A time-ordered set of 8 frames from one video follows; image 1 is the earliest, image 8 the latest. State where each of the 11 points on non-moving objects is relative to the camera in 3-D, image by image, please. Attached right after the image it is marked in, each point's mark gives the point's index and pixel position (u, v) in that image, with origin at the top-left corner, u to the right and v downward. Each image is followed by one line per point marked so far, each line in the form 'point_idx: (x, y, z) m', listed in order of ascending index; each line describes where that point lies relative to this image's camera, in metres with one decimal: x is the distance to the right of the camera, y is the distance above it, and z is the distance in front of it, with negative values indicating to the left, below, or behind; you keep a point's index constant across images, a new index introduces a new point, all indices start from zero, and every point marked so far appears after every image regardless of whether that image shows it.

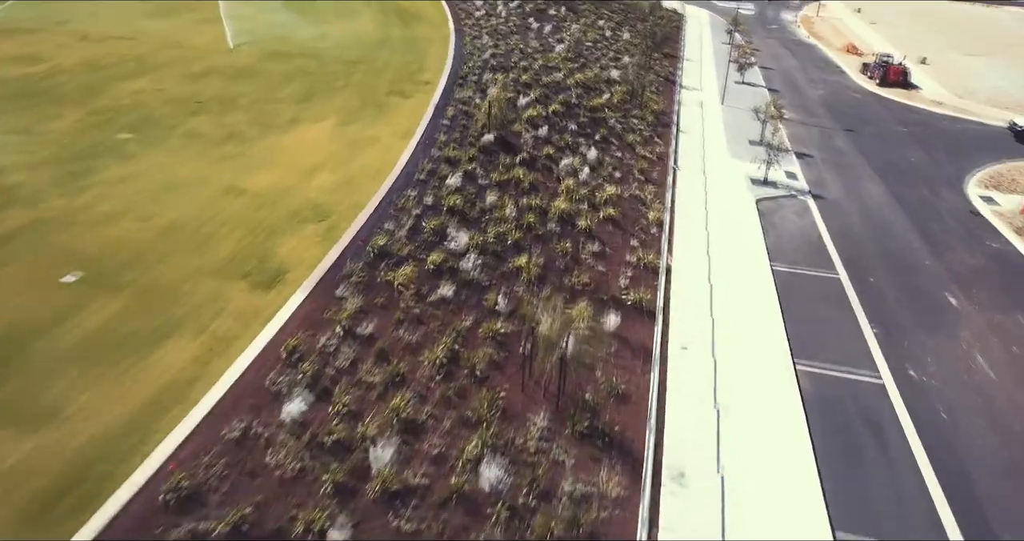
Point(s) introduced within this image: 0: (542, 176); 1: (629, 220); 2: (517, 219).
0: (+0.8, +2.5, +19.5) m
1: (+3.0, +1.3, +19.0) m
2: (+0.1, +1.2, +16.7) m
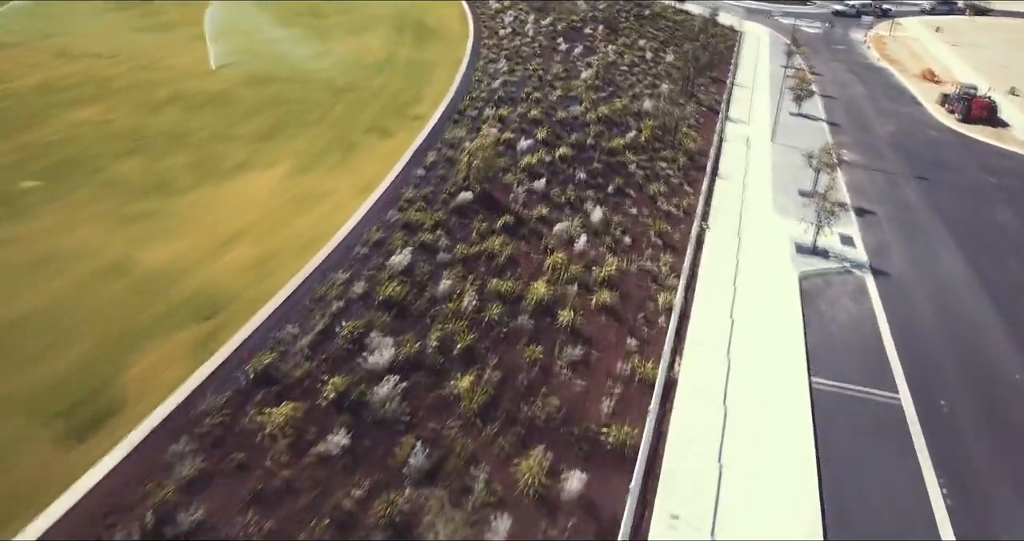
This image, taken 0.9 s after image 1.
0: (+0.3, +0.5, +15.8) m
1: (+2.4, -0.7, +15.1) m
2: (-0.6, -0.8, +13.1) m
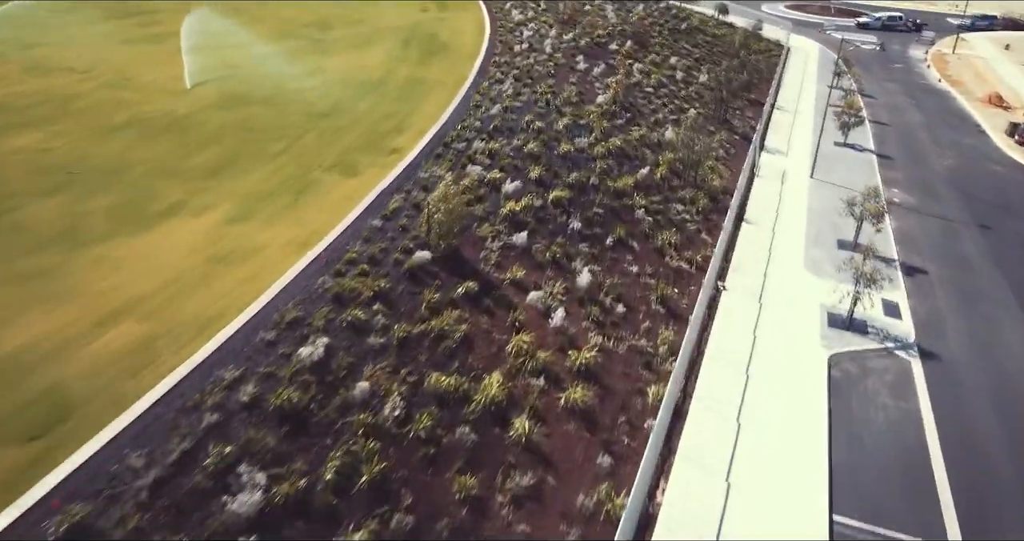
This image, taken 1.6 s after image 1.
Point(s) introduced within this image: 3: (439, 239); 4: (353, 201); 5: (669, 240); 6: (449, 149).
0: (-0.4, -0.9, +13.1) m
1: (+1.6, -2.2, +12.2) m
2: (-1.6, -2.2, +10.4) m
3: (-1.4, +0.6, +14.5) m
4: (-3.5, +1.5, +16.0) m
5: (+4.0, +0.8, +18.5) m
6: (-1.7, +3.2, +19.5) m
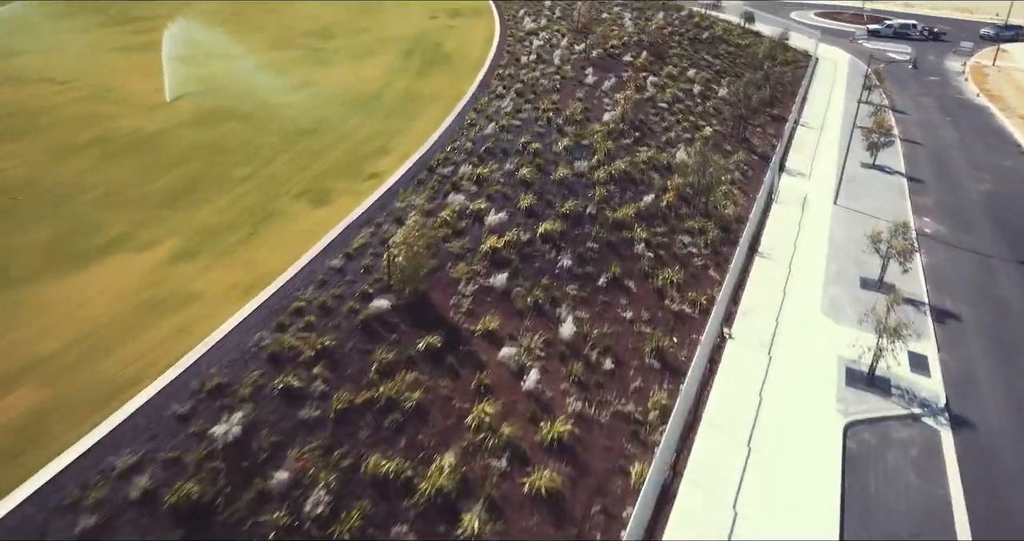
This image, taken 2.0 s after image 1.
0: (-1.0, -1.8, +11.5) m
1: (+1.0, -3.1, +10.6) m
2: (-2.2, -3.0, +8.8) m
3: (-1.9, -0.2, +13.0) m
4: (-3.9, +0.7, +14.5) m
5: (+3.6, -0.2, +16.7) m
6: (-1.9, +2.4, +18.0) m
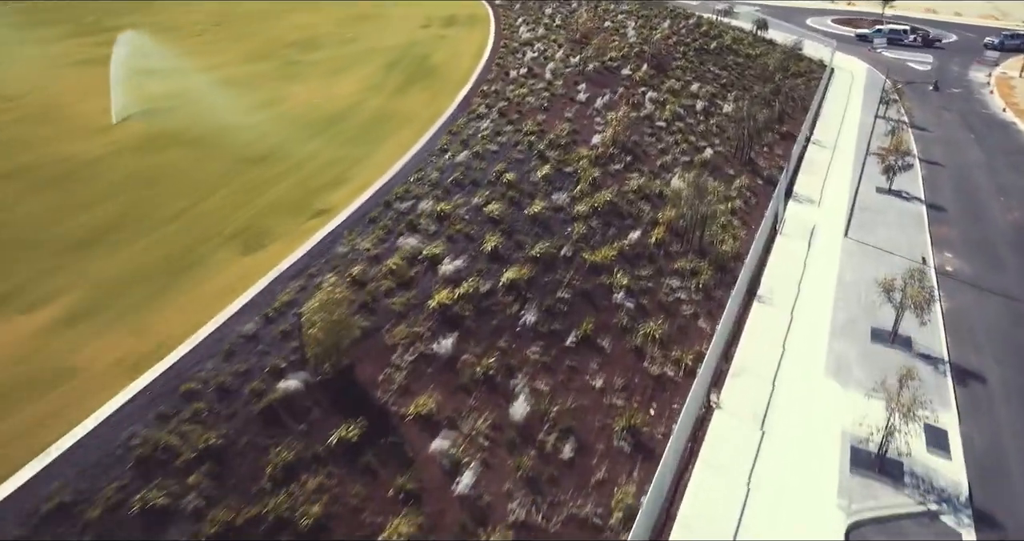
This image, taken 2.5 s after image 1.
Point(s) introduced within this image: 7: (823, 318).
0: (-1.9, -2.8, +9.6) m
1: (+0.1, -4.2, +8.6) m
2: (-3.2, -4.0, +6.9) m
3: (-2.8, -1.3, +11.1) m
4: (-4.7, -0.3, +12.7) m
5: (+2.8, -1.3, +14.7) m
6: (-2.7, +1.3, +16.1) m
7: (+7.3, -1.1, +17.2) m
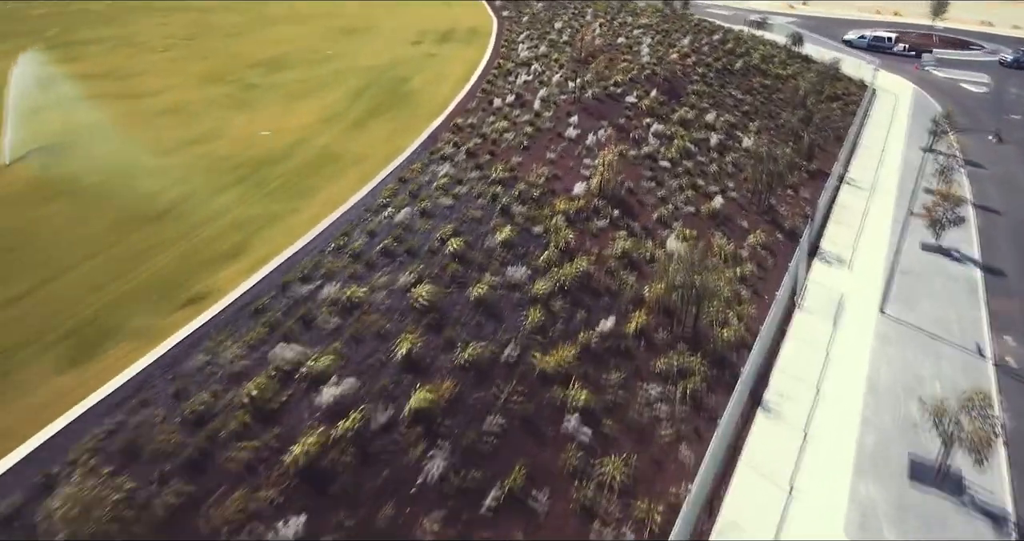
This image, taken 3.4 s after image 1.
0: (-3.5, -4.6, +6.1) m
1: (-1.6, -6.0, +5.1) m
2: (-5.0, -5.7, +3.5) m
3: (-4.3, -3.0, +7.7) m
4: (-6.1, -2.0, +9.4) m
5: (+1.5, -3.2, +11.0) m
6: (-3.9, -0.4, +12.7) m
7: (+6.1, -3.1, +13.3) m
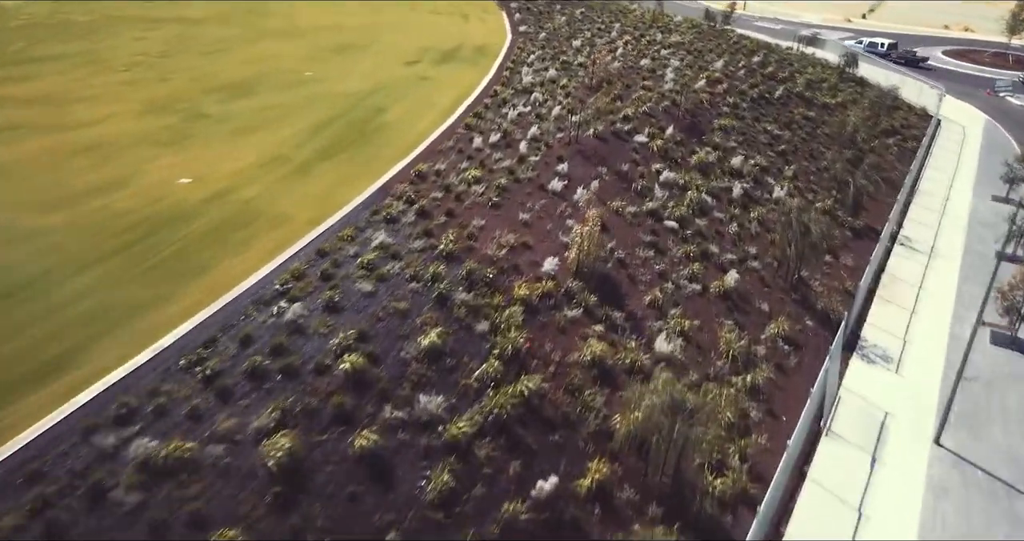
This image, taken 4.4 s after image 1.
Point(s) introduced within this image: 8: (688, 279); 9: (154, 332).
0: (-5.5, -6.3, +2.6) m
1: (-3.7, -7.8, +1.4) m
2: (-7.1, -7.4, +0.1) m
3: (-6.1, -4.7, +4.2) m
4: (-7.8, -3.7, +6.0) m
5: (-0.1, -5.1, +7.2) m
6: (-5.3, -2.2, +9.2) m
7: (+4.6, -5.2, +9.2) m
8: (+4.0, -0.2, +16.8) m
9: (-5.6, -0.9, +11.7) m
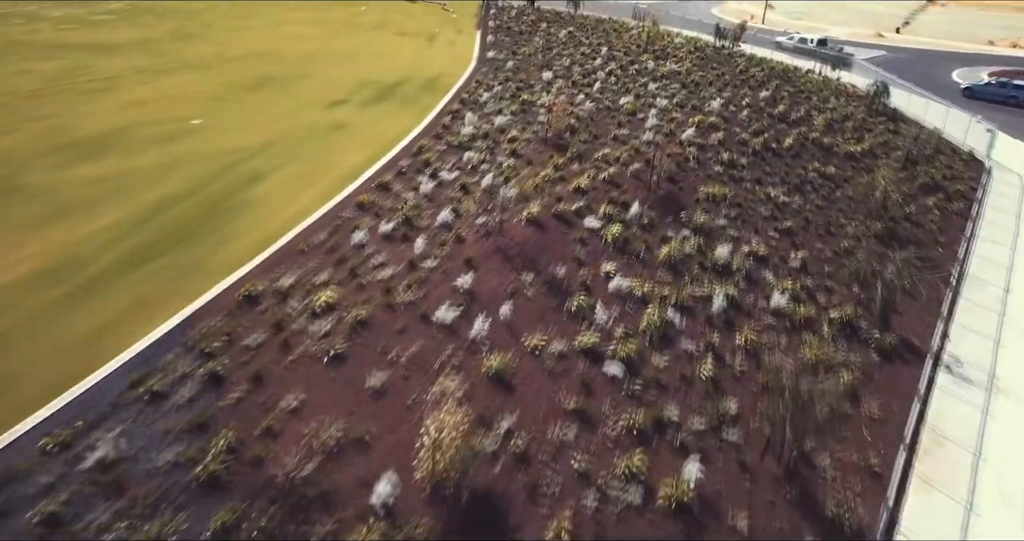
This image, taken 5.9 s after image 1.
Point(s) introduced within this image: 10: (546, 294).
0: (-8.3, -9.1, -2.9) m
1: (-6.6, -10.5, -4.1) m
2: (-10.1, -10.1, -5.3) m
3: (-8.9, -7.5, -1.2) m
4: (-10.5, -6.5, +0.6) m
5: (-2.8, -7.9, +1.6) m
6: (-7.9, -5.0, +3.7) m
7: (+1.9, -8.1, +3.4) m
8: (+1.7, -3.1, +11.0) m
9: (-8.1, -3.7, +6.3) m
10: (+0.7, -0.4, +14.2) m
